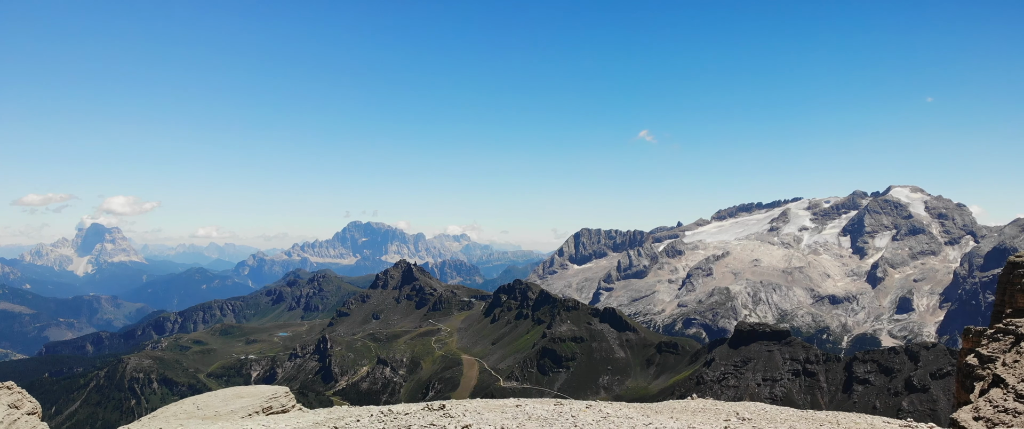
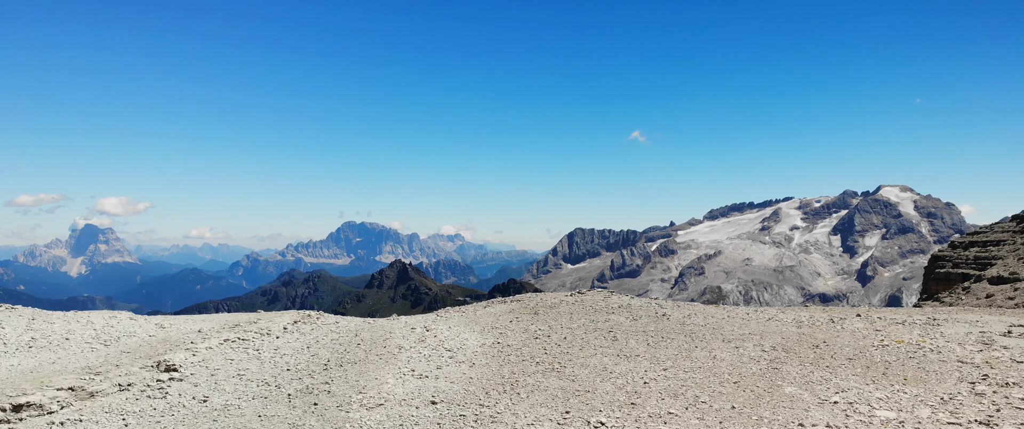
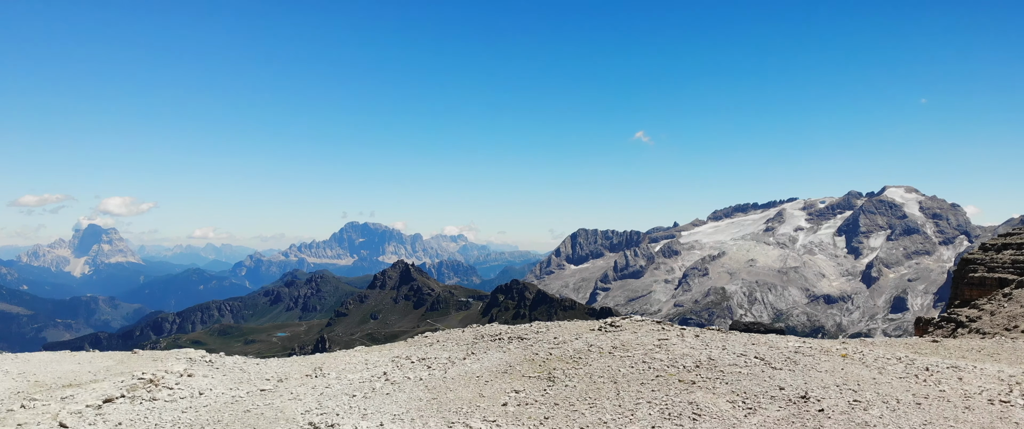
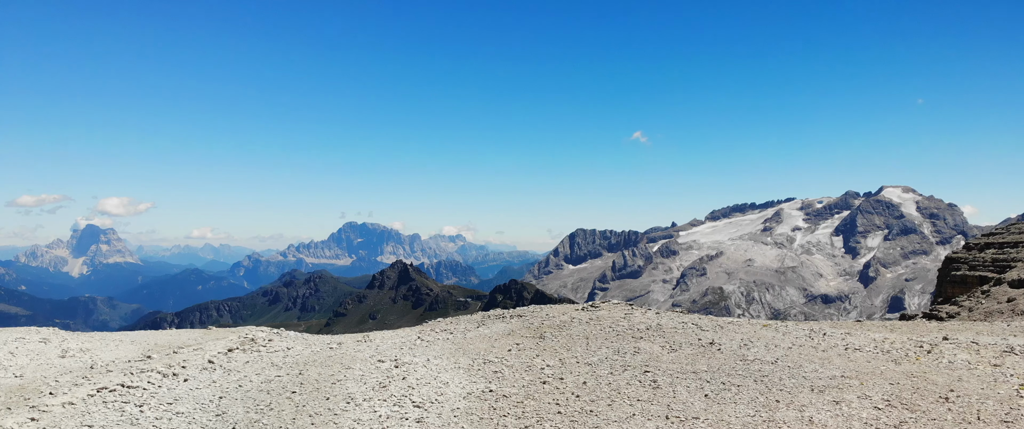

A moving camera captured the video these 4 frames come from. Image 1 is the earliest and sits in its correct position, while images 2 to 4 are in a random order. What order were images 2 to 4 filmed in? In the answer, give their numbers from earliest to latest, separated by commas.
3, 4, 2
